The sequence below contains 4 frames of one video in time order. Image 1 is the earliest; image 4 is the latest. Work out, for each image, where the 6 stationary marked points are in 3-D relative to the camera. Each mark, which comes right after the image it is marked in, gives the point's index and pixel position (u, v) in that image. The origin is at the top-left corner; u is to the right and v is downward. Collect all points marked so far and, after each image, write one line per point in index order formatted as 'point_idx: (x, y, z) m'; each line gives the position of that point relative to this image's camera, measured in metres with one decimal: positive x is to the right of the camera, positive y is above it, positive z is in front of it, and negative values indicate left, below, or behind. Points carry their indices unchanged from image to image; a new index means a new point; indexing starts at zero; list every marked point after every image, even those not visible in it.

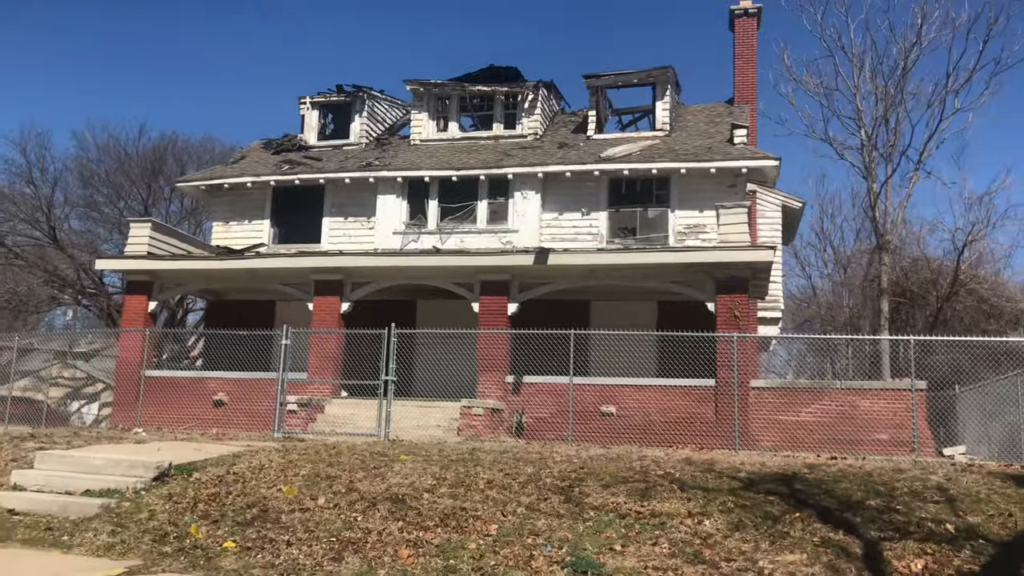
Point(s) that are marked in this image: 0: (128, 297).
0: (-7.7, -0.2, +15.1) m
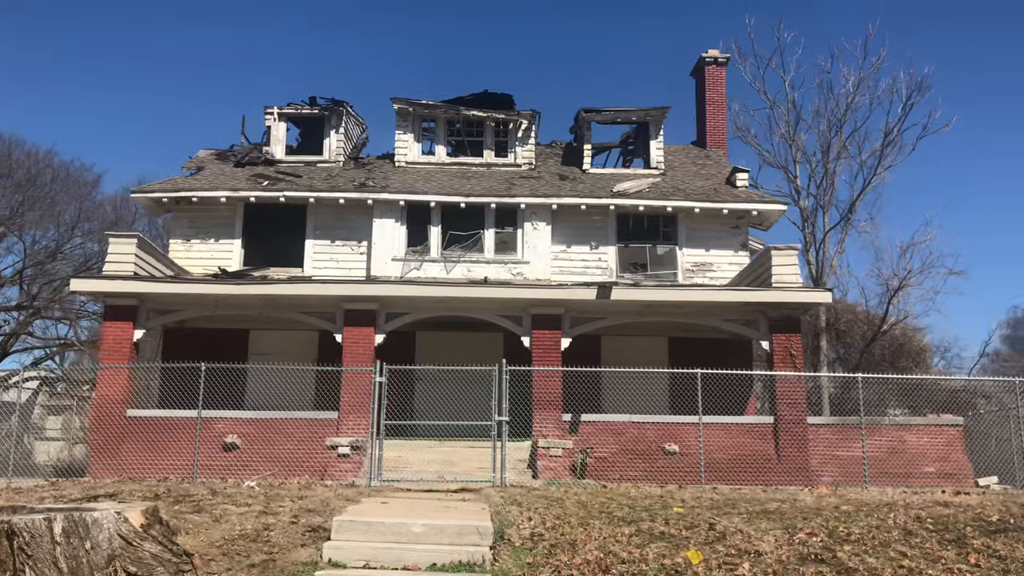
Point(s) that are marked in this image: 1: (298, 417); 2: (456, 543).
0: (-6.9, -0.6, +12.9) m
1: (-3.6, -2.2, +12.5) m
2: (-0.4, -1.7, +5.1) m
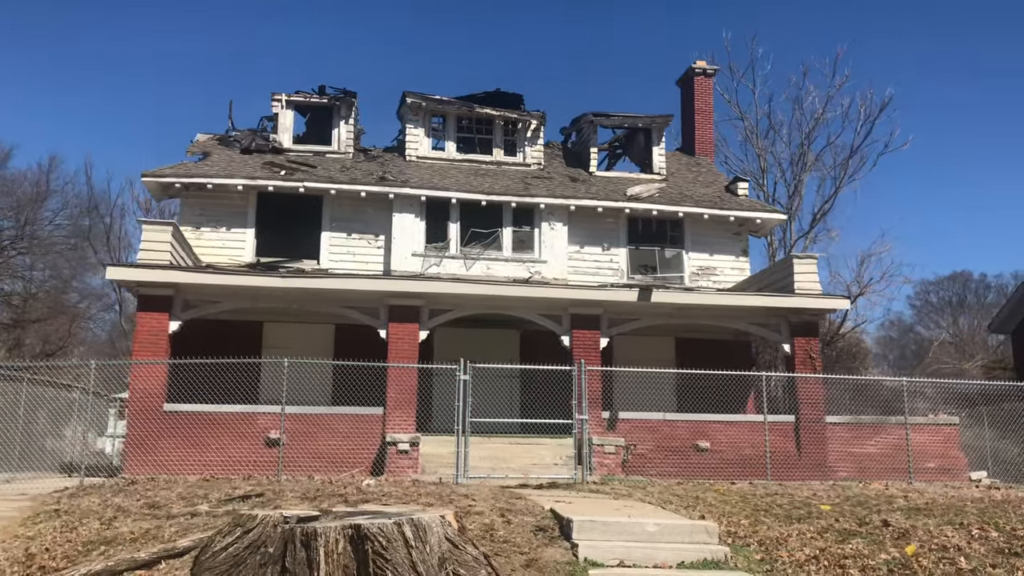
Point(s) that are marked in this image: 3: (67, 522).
0: (-6.1, -0.4, +12.4) m
1: (-2.8, -2.1, +12.5) m
2: (+1.3, -1.8, +5.4) m
3: (-3.9, -2.0, +6.6) m
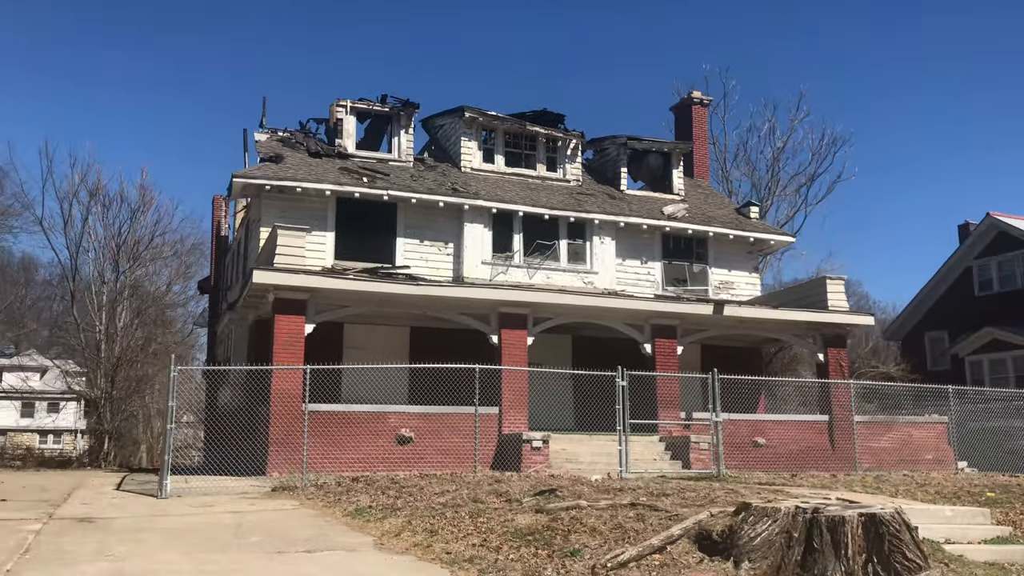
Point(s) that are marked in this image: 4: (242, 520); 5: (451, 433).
0: (-4.0, -0.5, +12.8) m
1: (-0.8, -2.2, +13.5) m
2: (+4.4, -2.2, +7.2) m
3: (-0.8, -2.3, +7.5) m
4: (-2.8, -2.4, +7.7) m
5: (-1.0, -2.6, +13.4) m
